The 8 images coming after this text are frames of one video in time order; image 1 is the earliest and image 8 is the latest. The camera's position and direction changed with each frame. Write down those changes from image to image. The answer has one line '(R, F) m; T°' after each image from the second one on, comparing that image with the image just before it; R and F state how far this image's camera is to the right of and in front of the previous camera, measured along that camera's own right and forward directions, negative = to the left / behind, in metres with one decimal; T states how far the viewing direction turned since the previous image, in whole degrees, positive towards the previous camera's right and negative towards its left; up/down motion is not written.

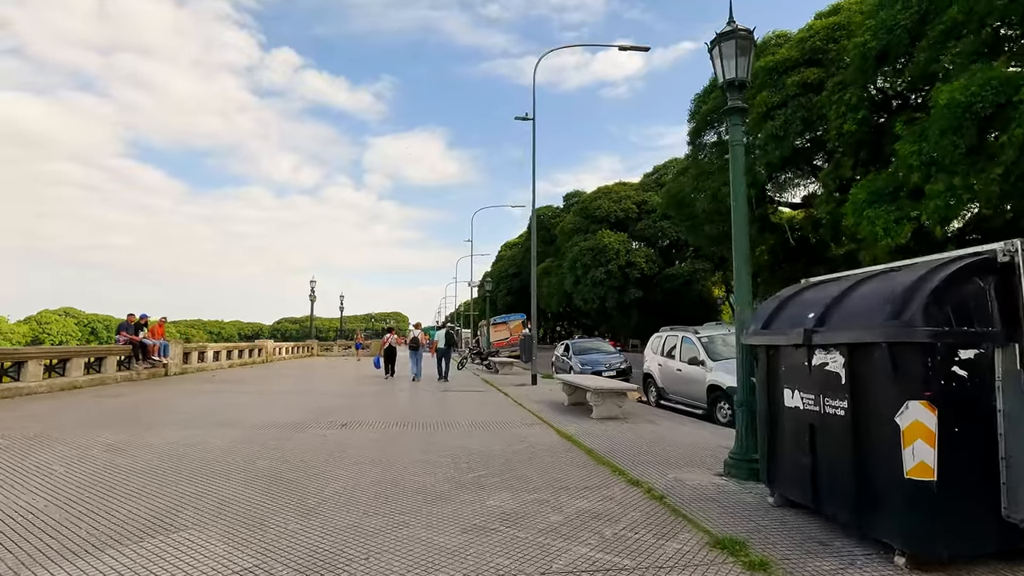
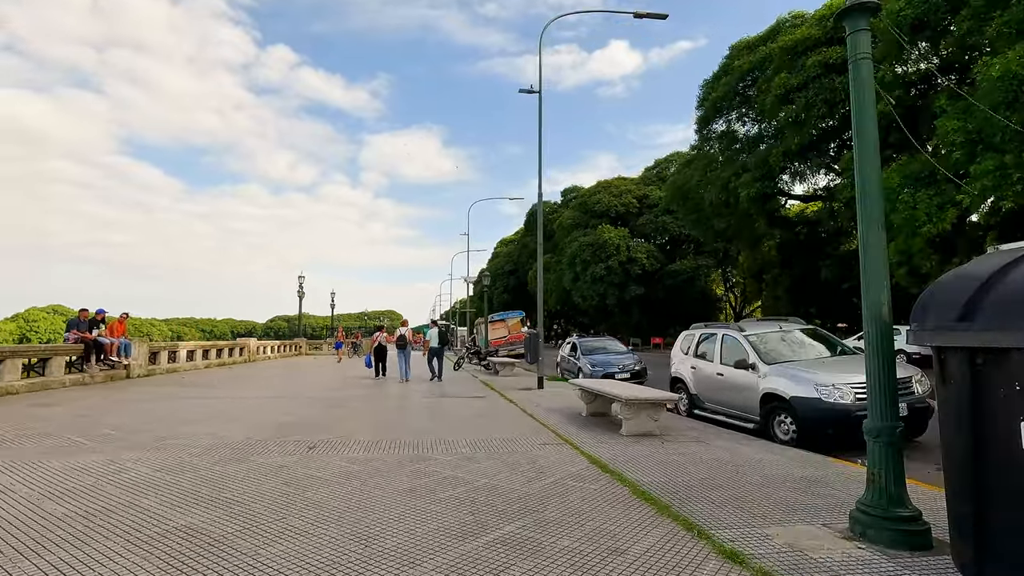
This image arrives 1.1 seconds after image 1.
(-0.2, +1.7) m; +1°
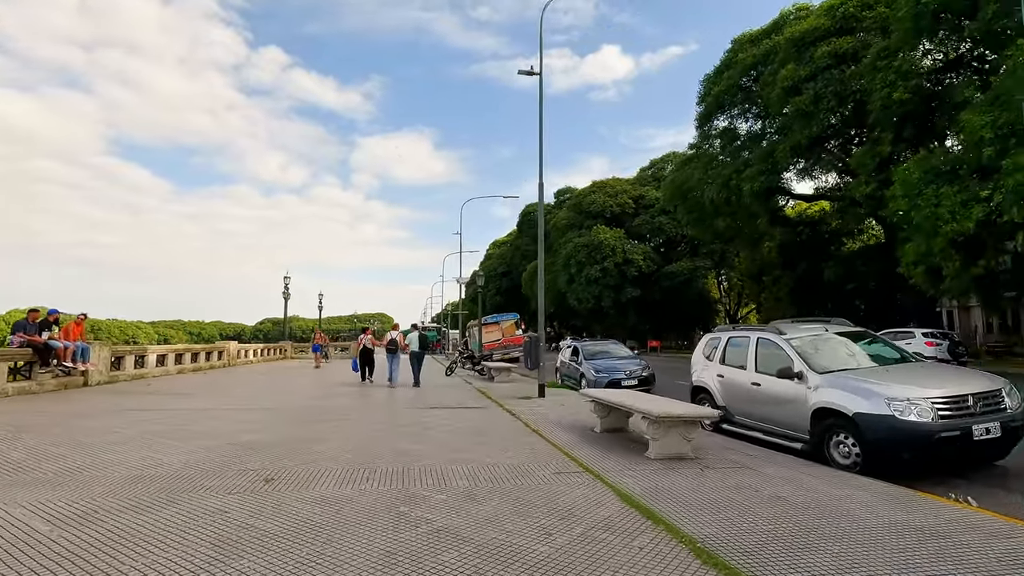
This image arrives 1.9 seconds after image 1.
(-0.2, +1.2) m; +1°
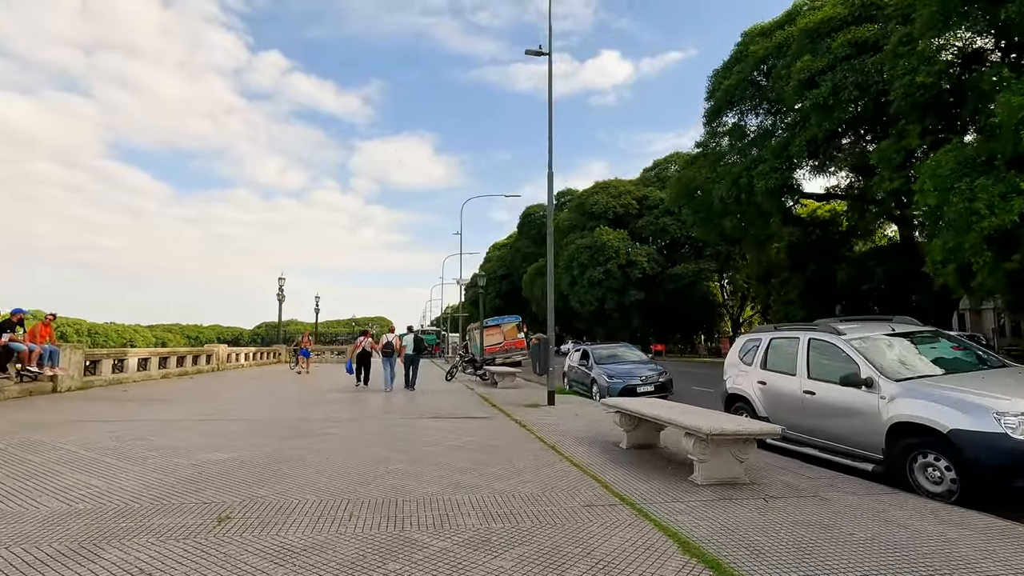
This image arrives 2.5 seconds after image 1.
(-0.2, +1.1) m; 0°
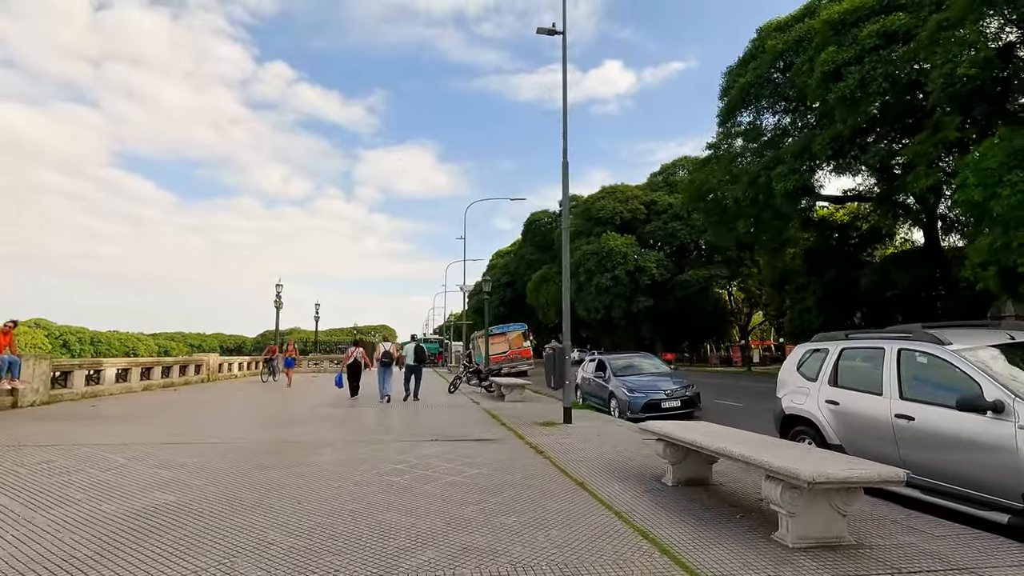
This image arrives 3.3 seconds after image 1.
(-0.2, +1.3) m; 0°
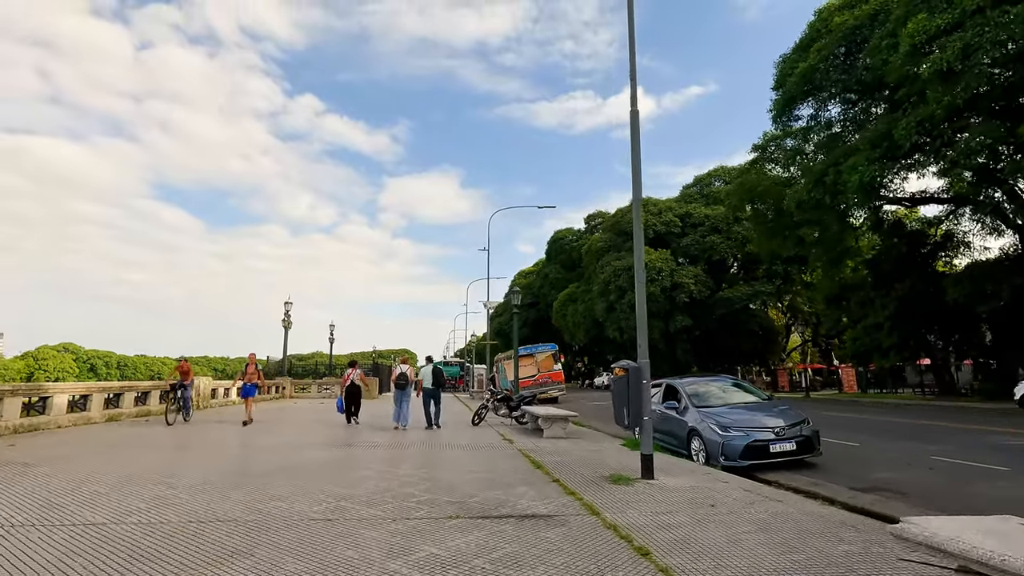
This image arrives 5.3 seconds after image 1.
(-0.4, +3.1) m; -2°
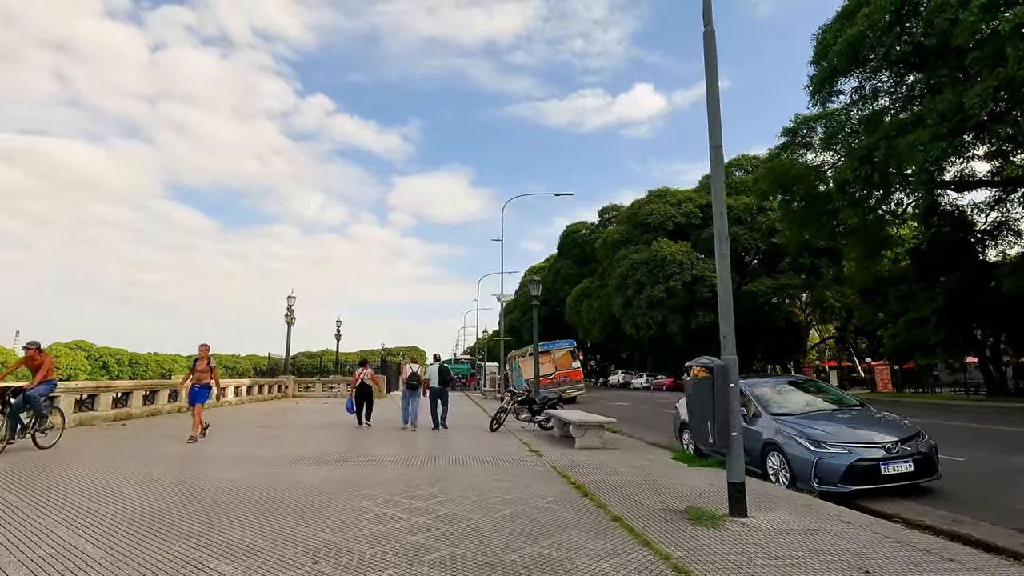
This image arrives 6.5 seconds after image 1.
(-0.4, +1.8) m; -1°
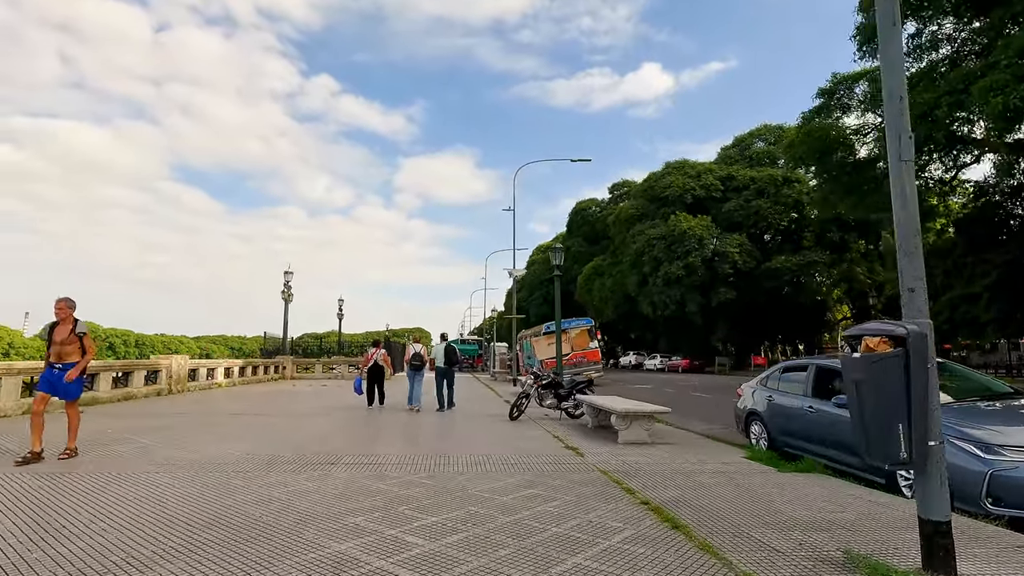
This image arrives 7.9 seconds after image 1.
(-0.4, +2.0) m; -1°
